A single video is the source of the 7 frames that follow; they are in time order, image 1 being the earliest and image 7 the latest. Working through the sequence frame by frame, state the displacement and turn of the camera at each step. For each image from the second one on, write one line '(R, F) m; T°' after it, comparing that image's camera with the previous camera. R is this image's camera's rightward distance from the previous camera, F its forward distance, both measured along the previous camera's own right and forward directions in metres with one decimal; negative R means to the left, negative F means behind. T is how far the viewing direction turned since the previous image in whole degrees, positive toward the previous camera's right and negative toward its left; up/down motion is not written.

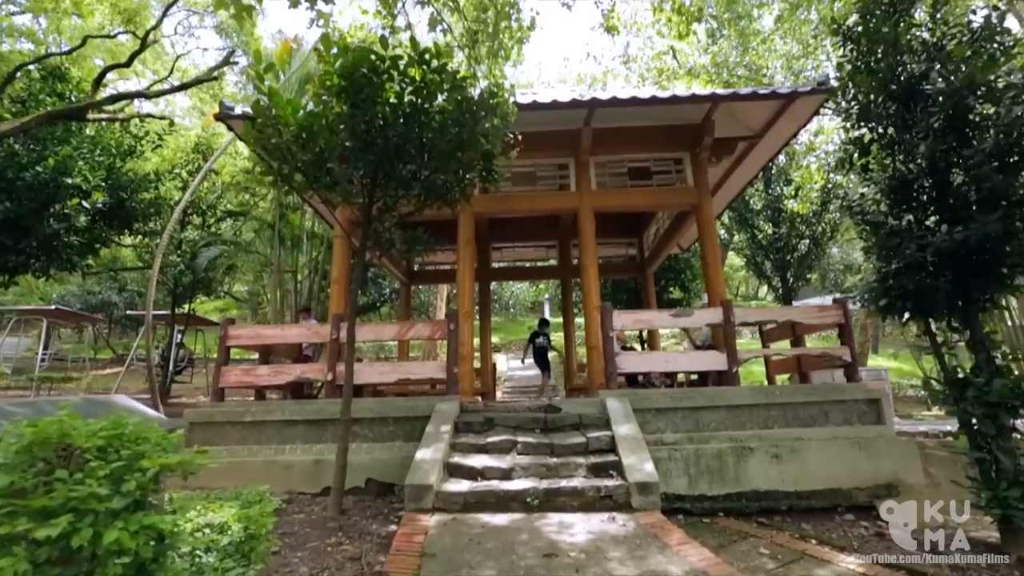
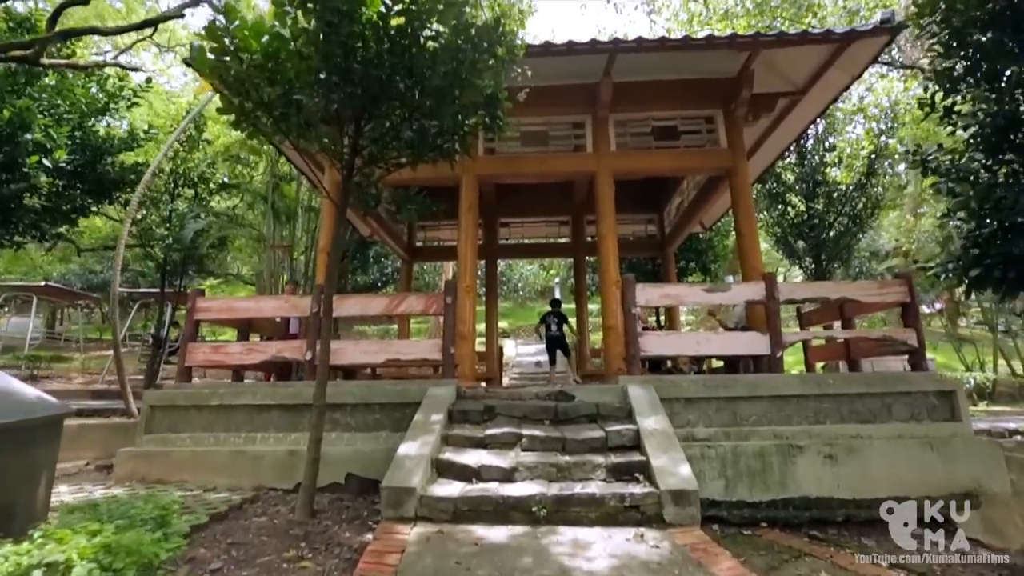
(0.0, +0.9) m; -1°
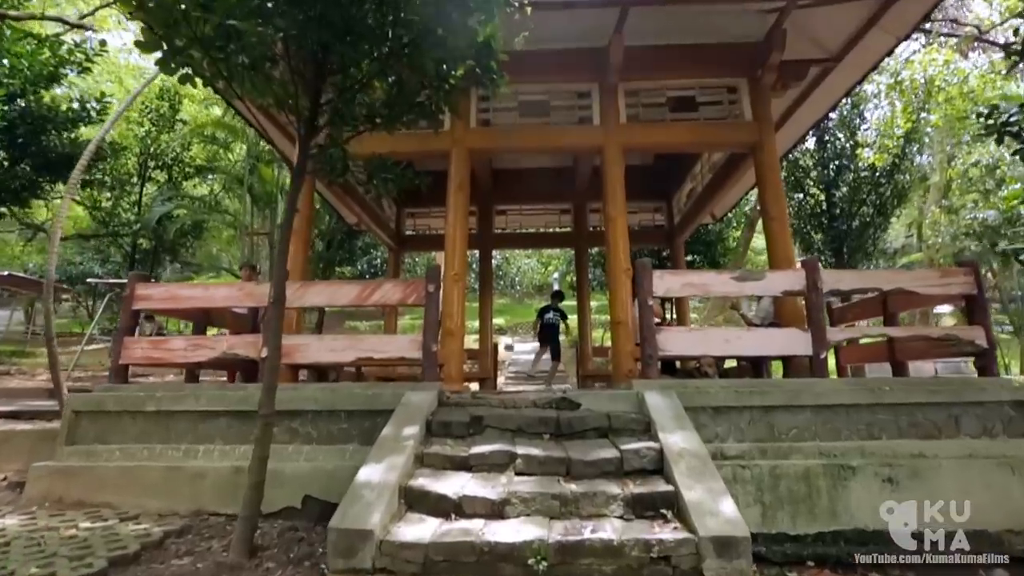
(0.0, +0.9) m; 0°
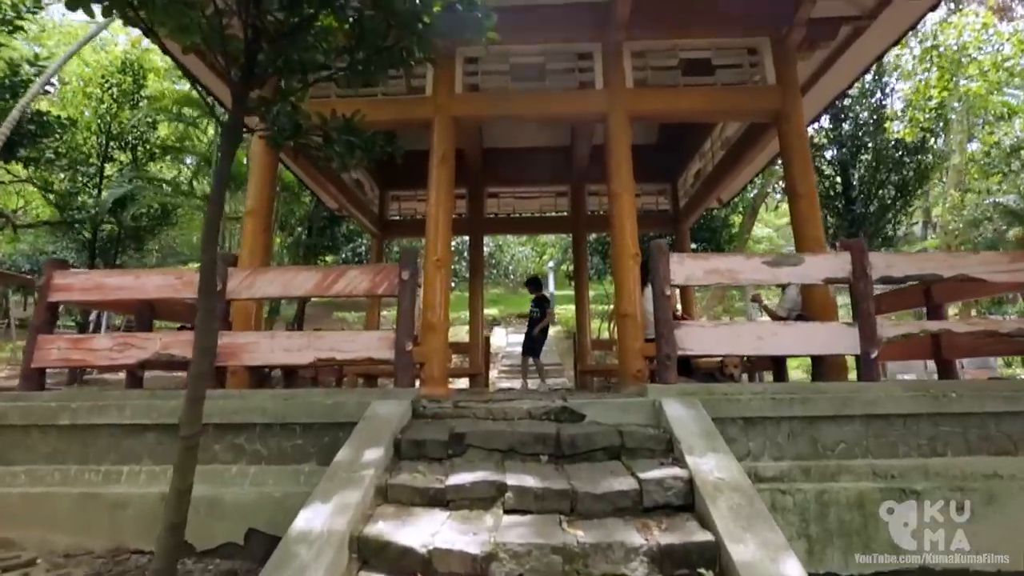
(0.0, +0.8) m; +1°
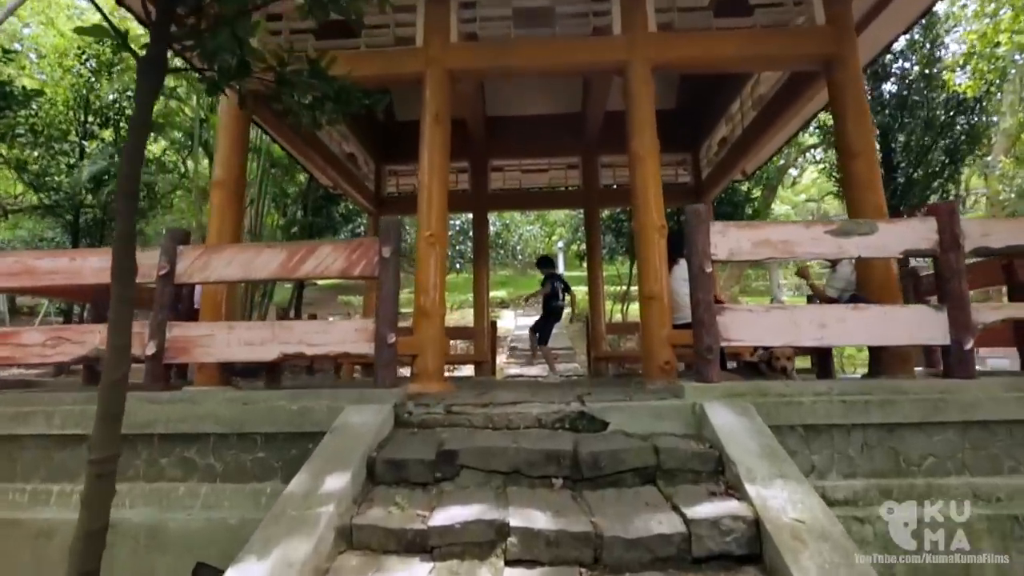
(0.0, +0.7) m; -1°
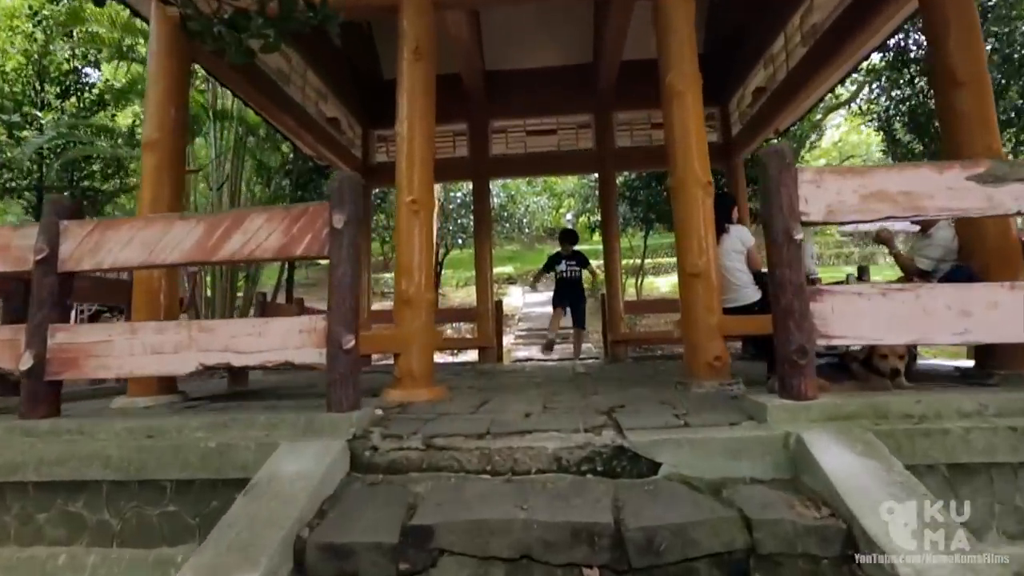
(0.0, +1.0) m; -1°
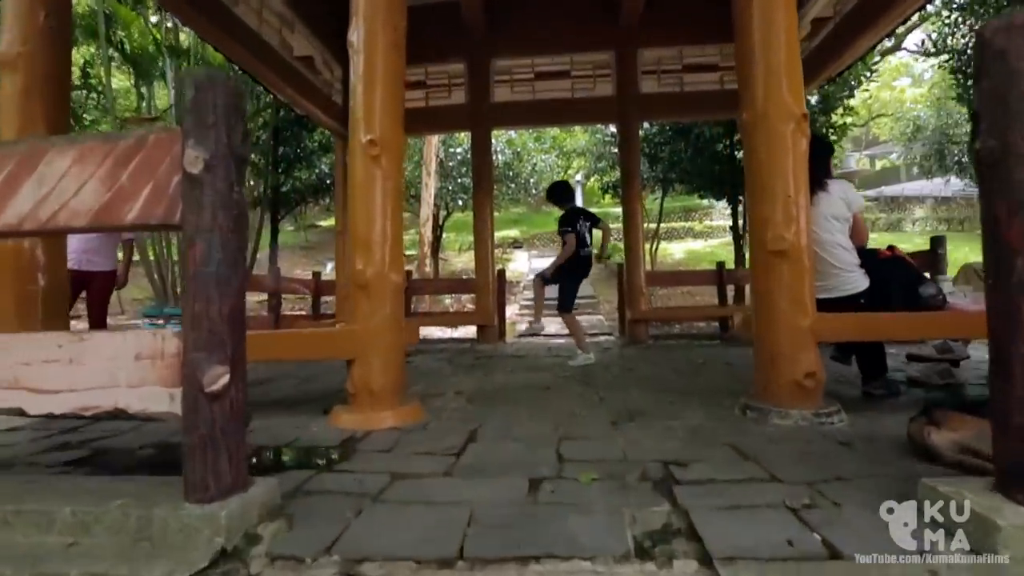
(0.0, +1.1) m; -1°
